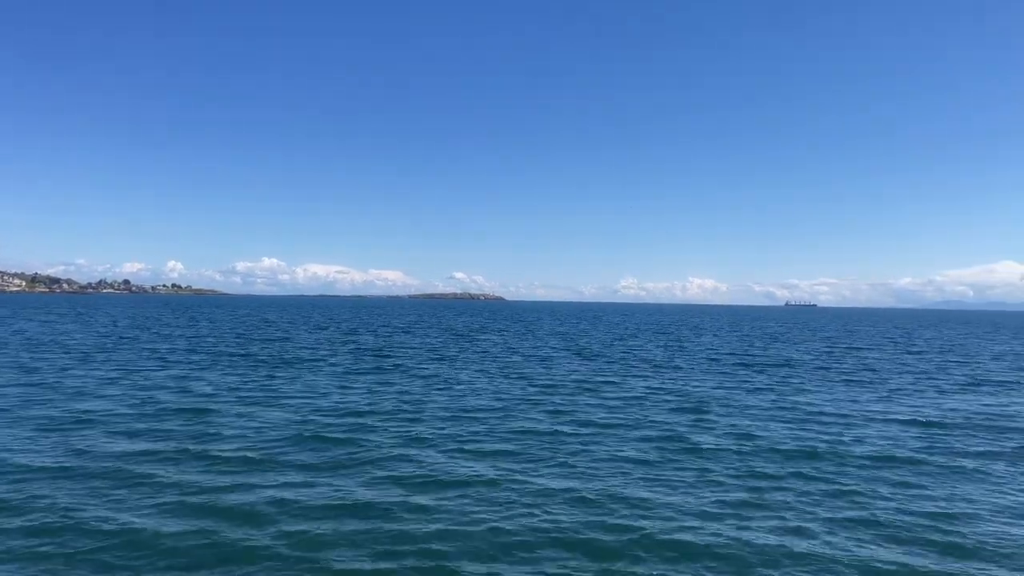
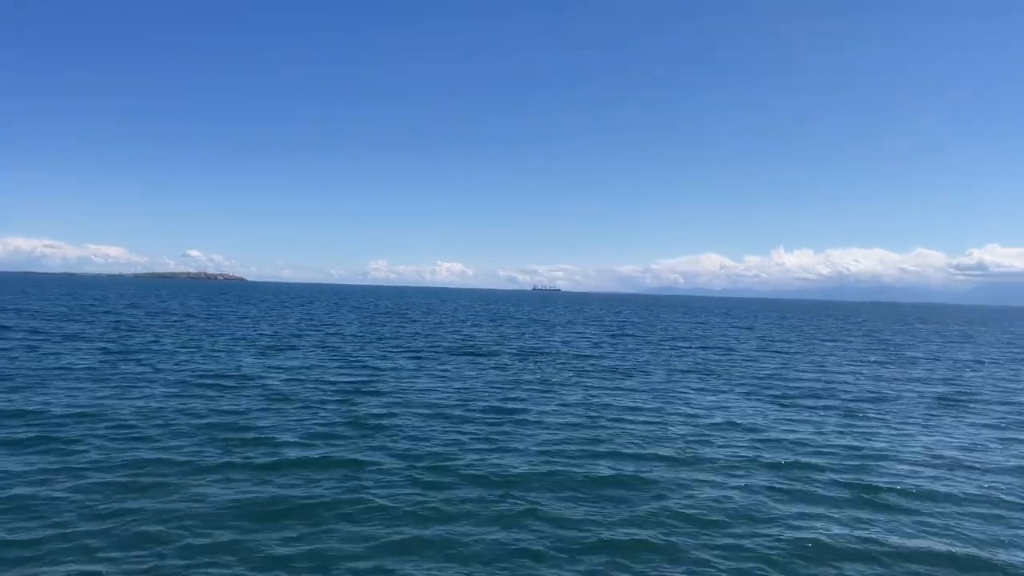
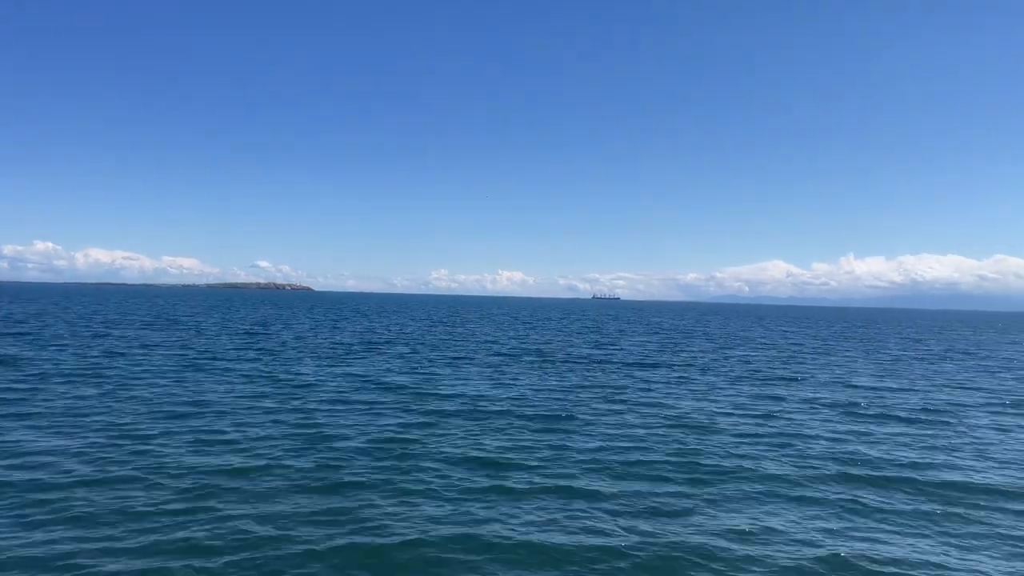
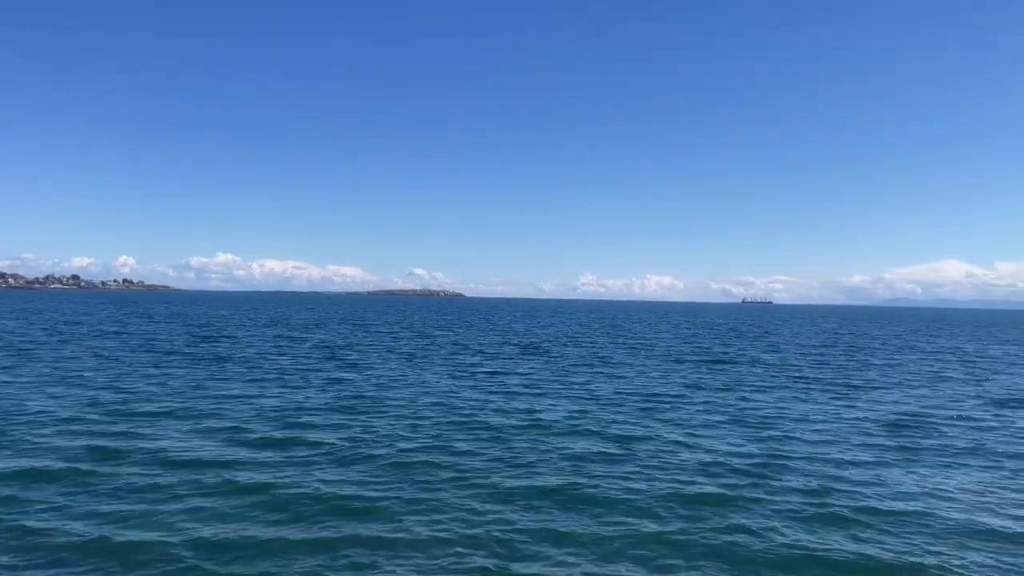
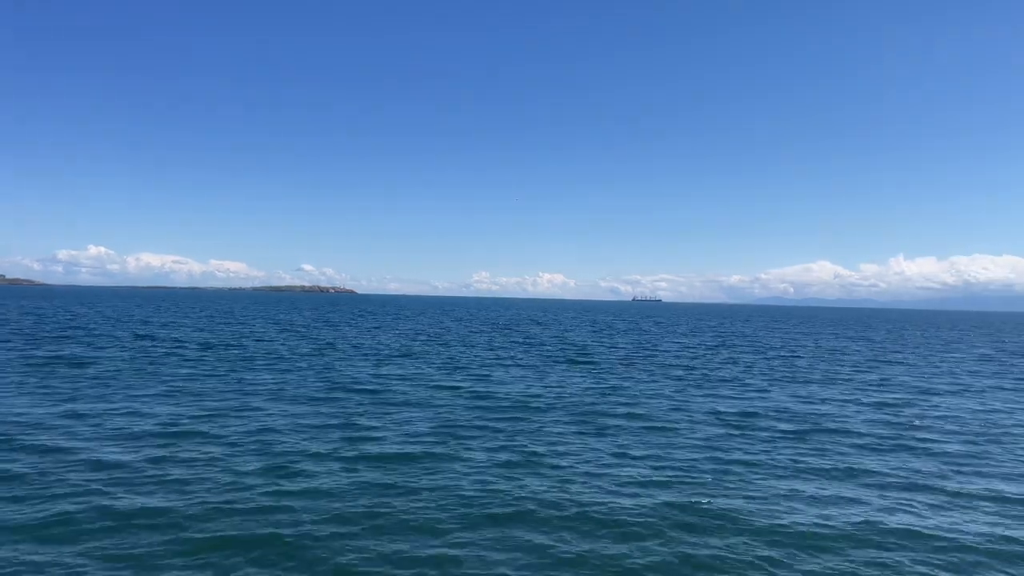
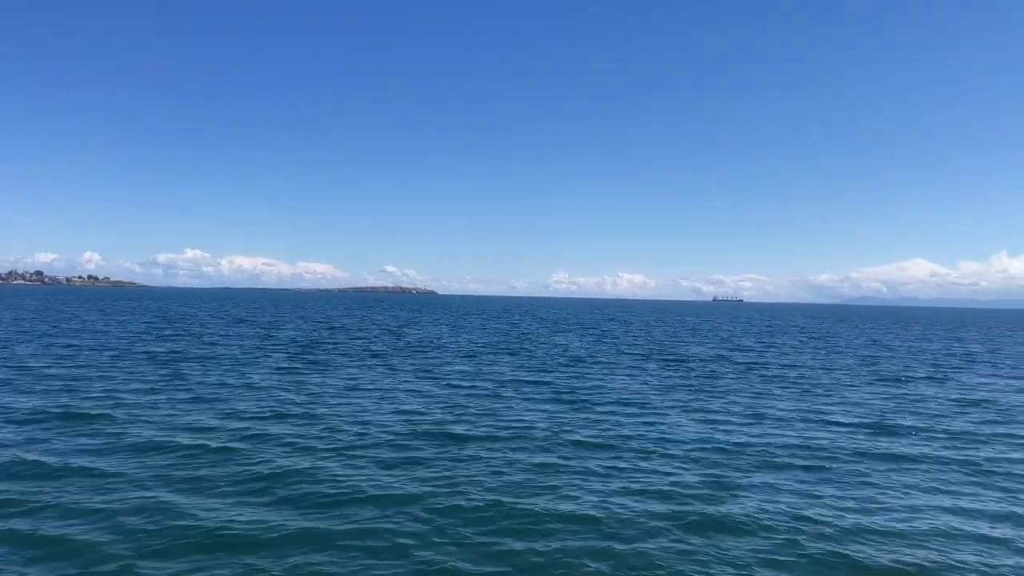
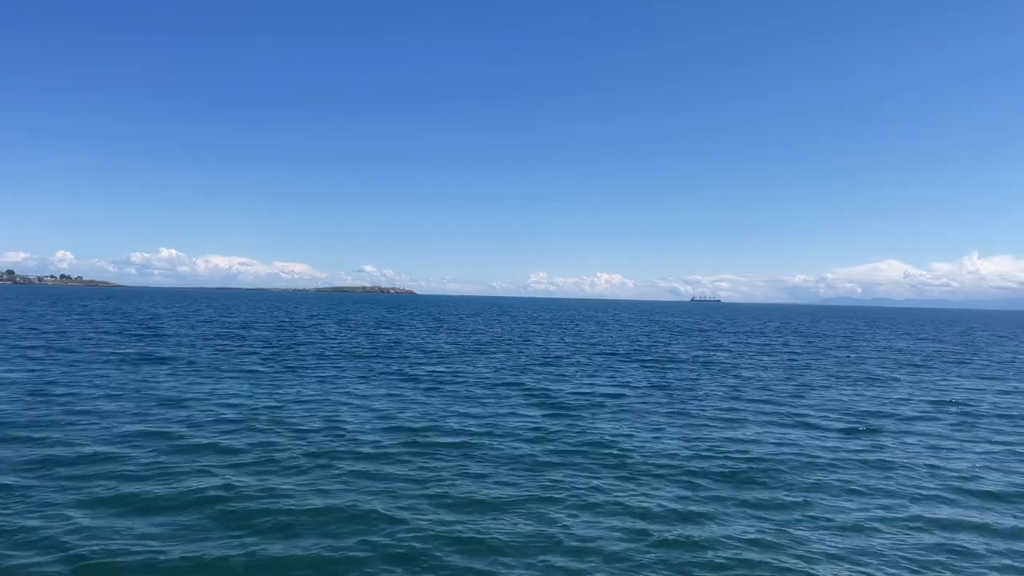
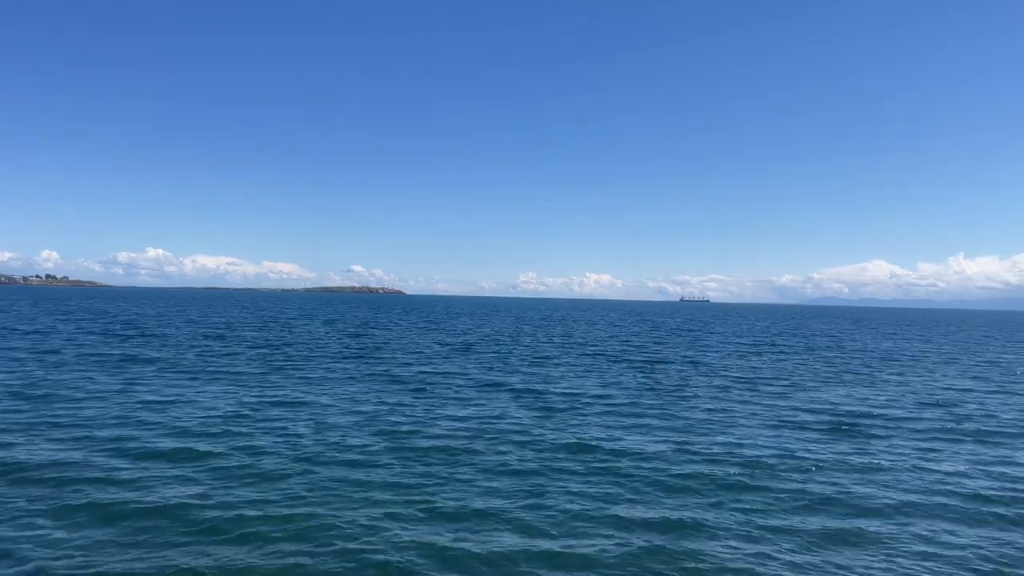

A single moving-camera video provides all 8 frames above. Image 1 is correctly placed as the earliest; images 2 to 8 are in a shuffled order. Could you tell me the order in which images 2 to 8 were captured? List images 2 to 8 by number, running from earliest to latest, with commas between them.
4, 6, 7, 8, 5, 3, 2
